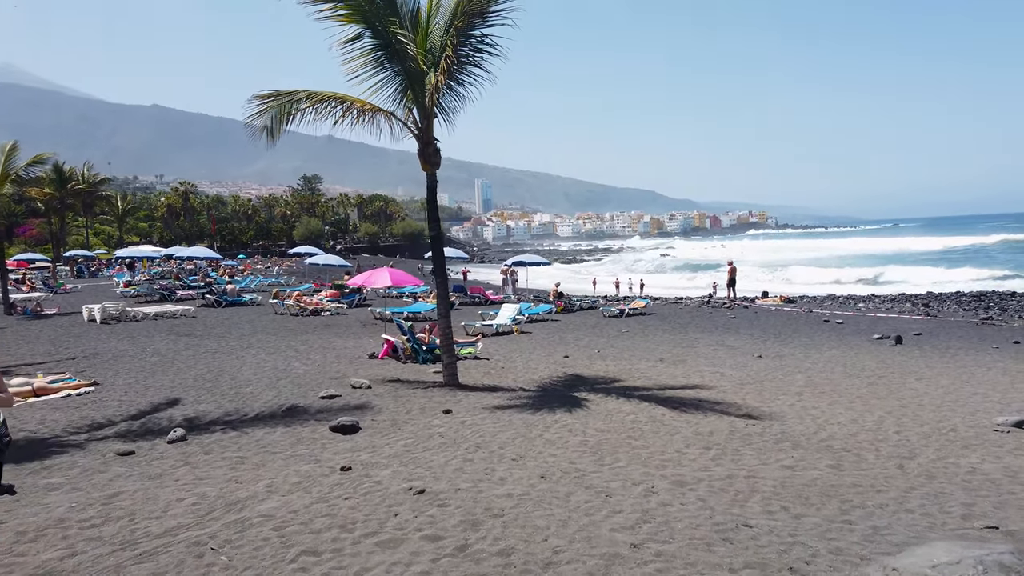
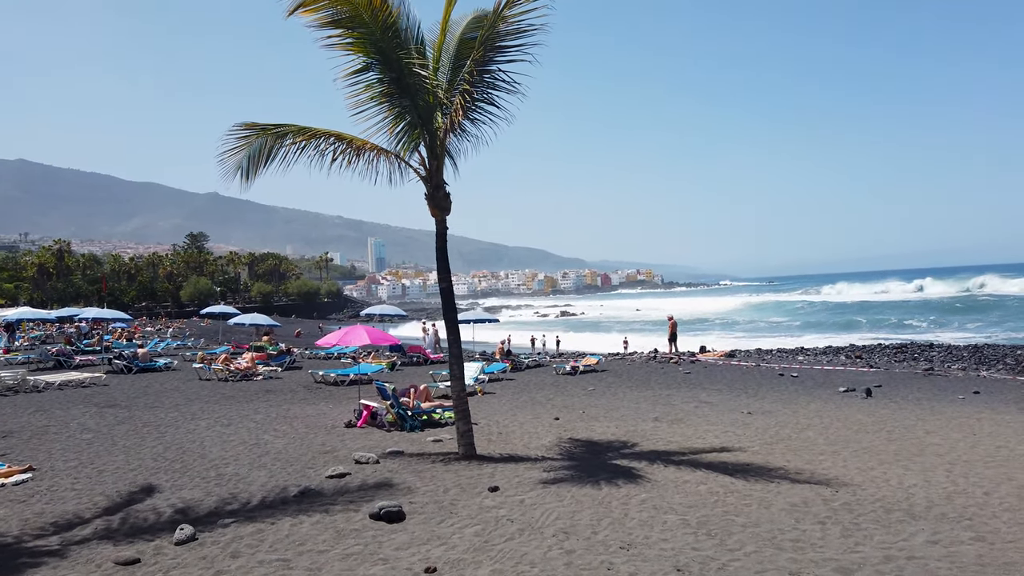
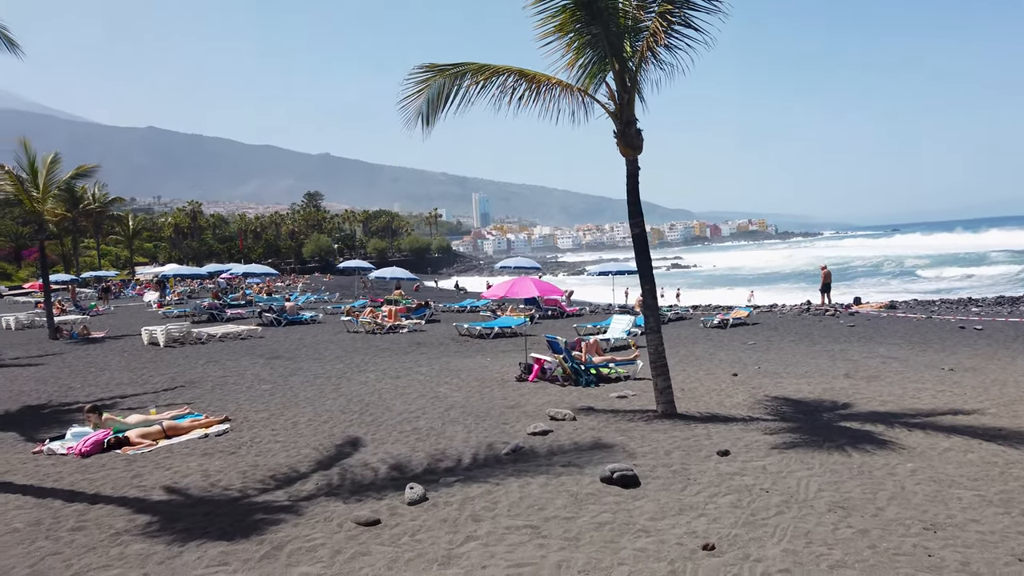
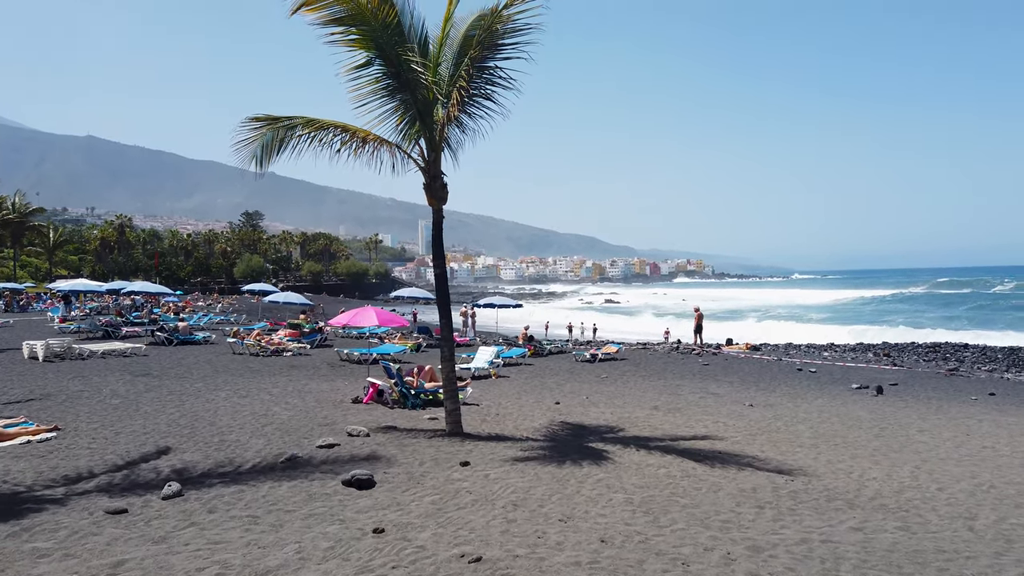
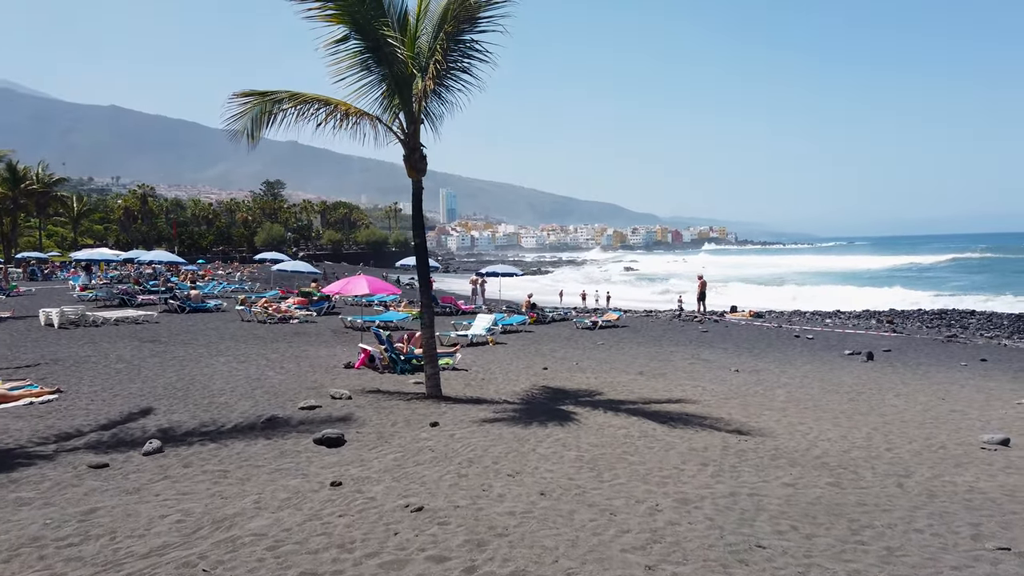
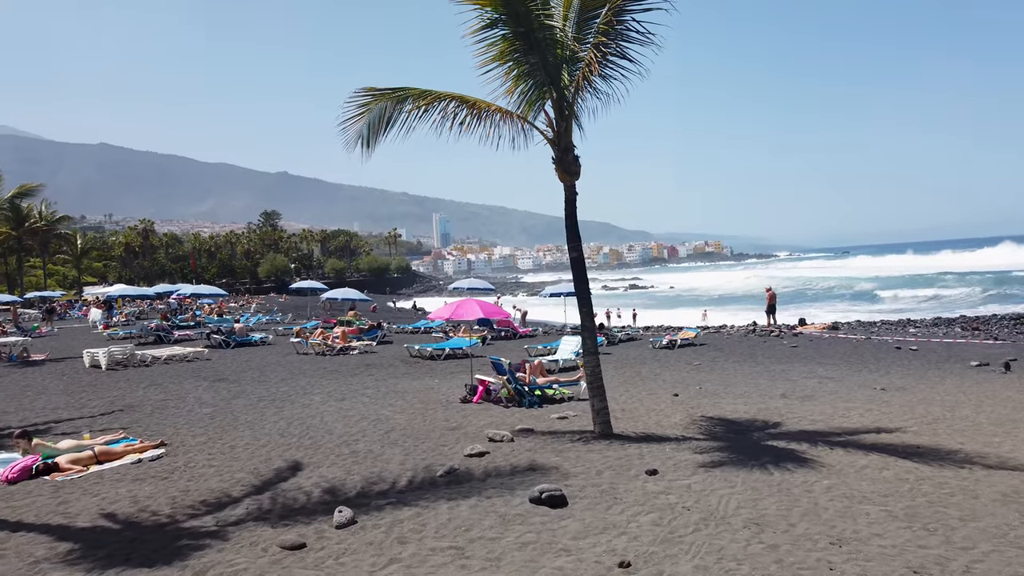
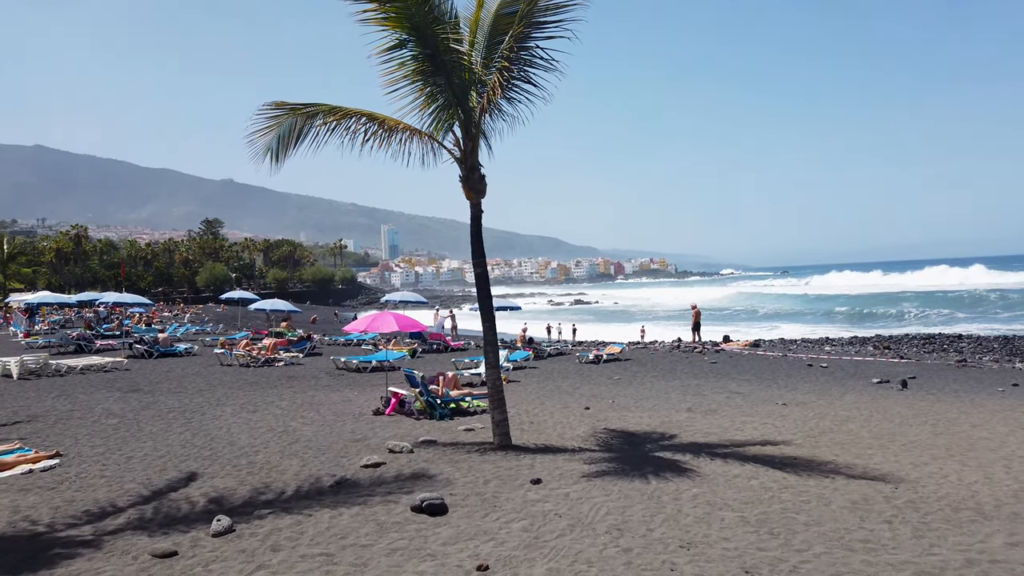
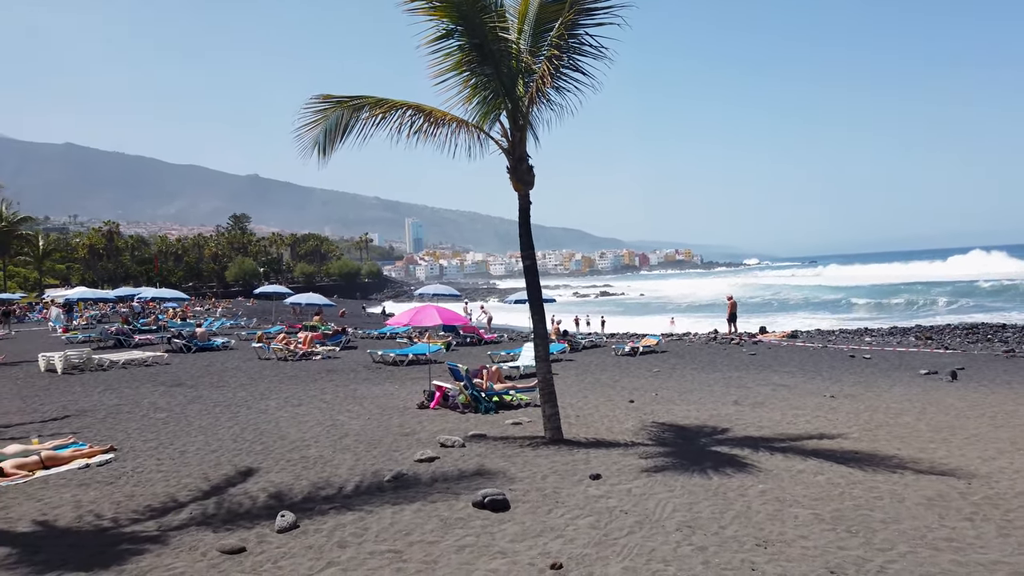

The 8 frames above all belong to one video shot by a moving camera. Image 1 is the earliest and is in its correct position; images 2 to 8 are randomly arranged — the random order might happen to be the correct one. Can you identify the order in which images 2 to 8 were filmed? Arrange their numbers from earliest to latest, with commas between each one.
5, 4, 2, 7, 8, 6, 3
